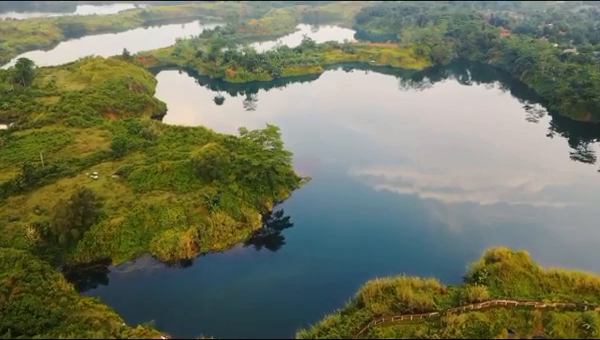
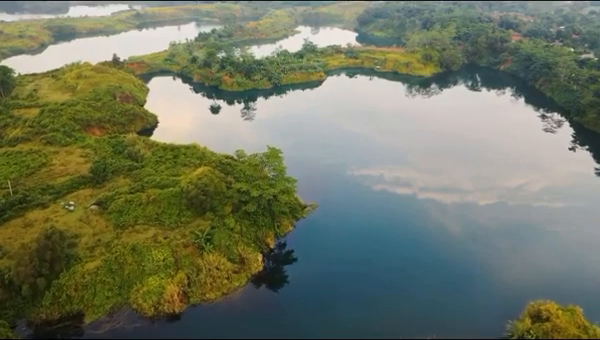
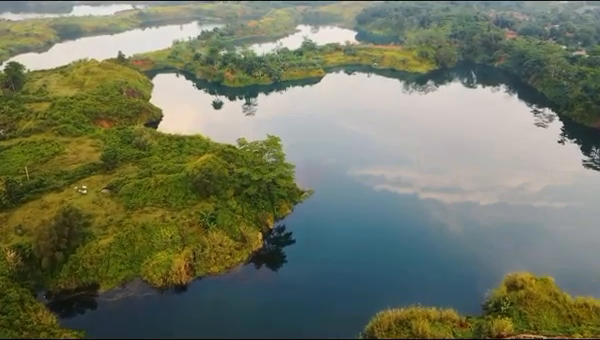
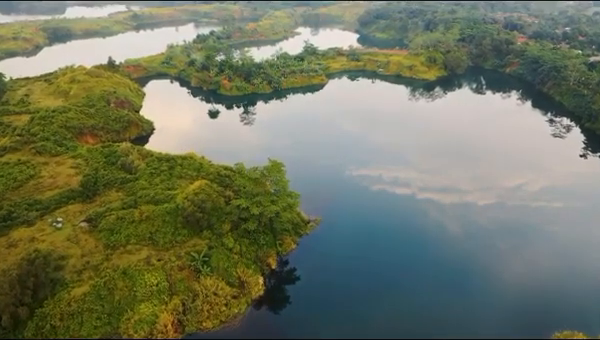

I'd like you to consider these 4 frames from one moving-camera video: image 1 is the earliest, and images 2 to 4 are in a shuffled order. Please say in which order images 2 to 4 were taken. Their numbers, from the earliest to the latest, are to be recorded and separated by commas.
3, 2, 4
